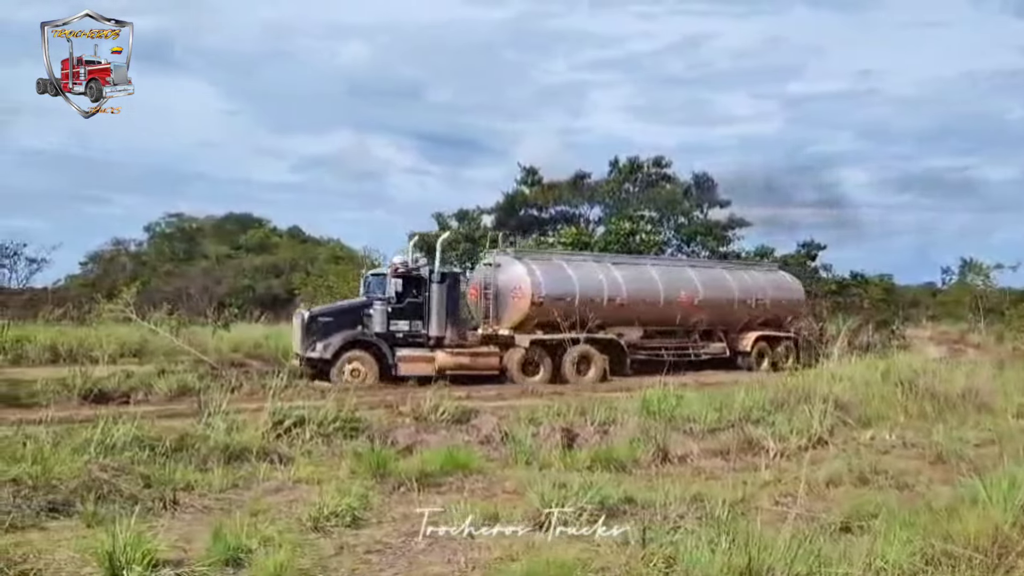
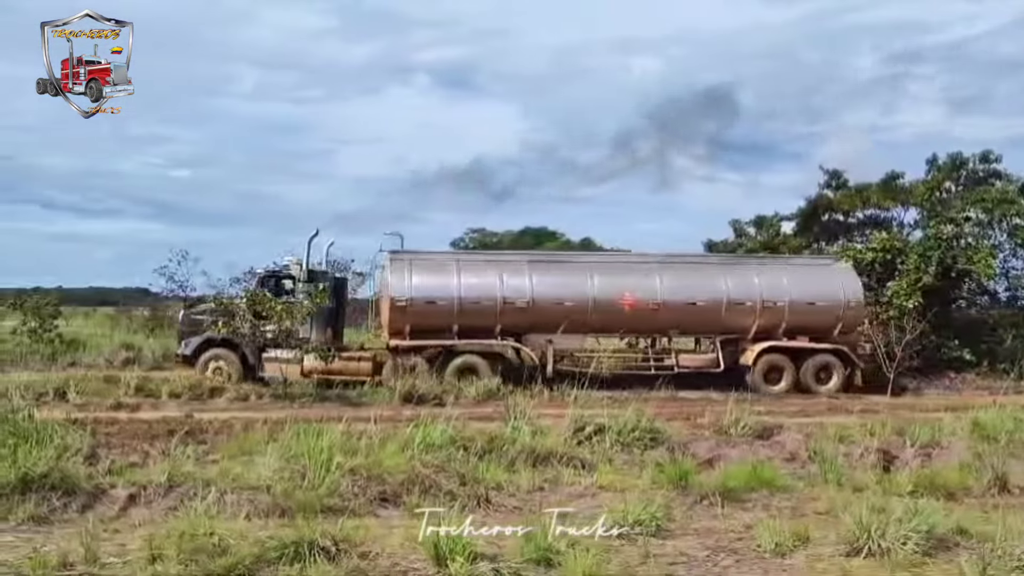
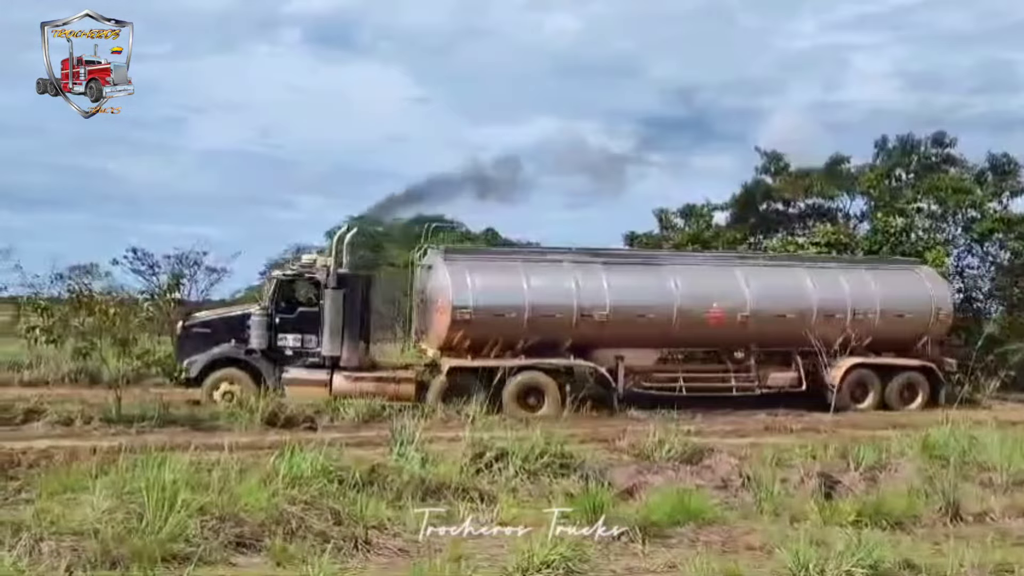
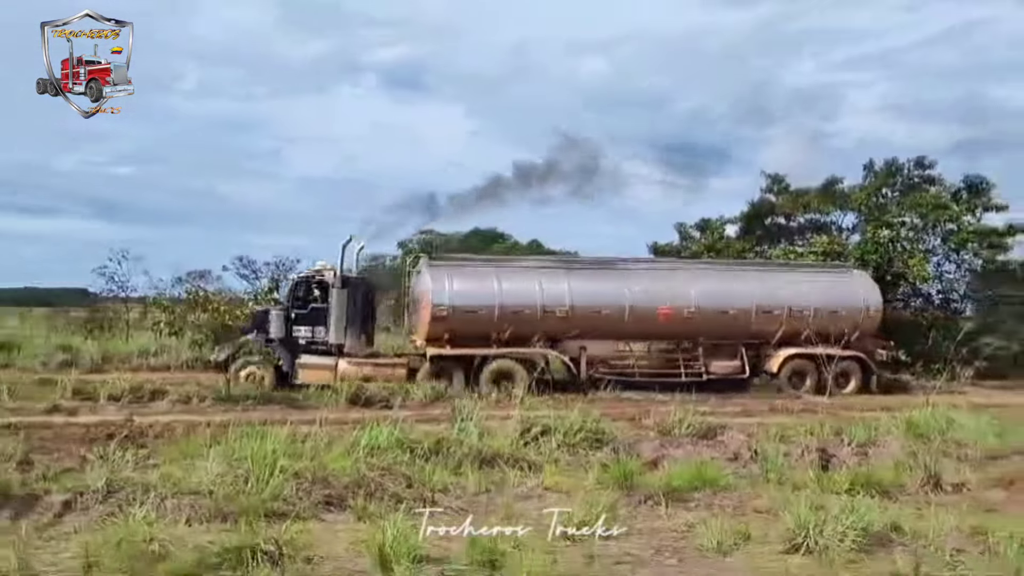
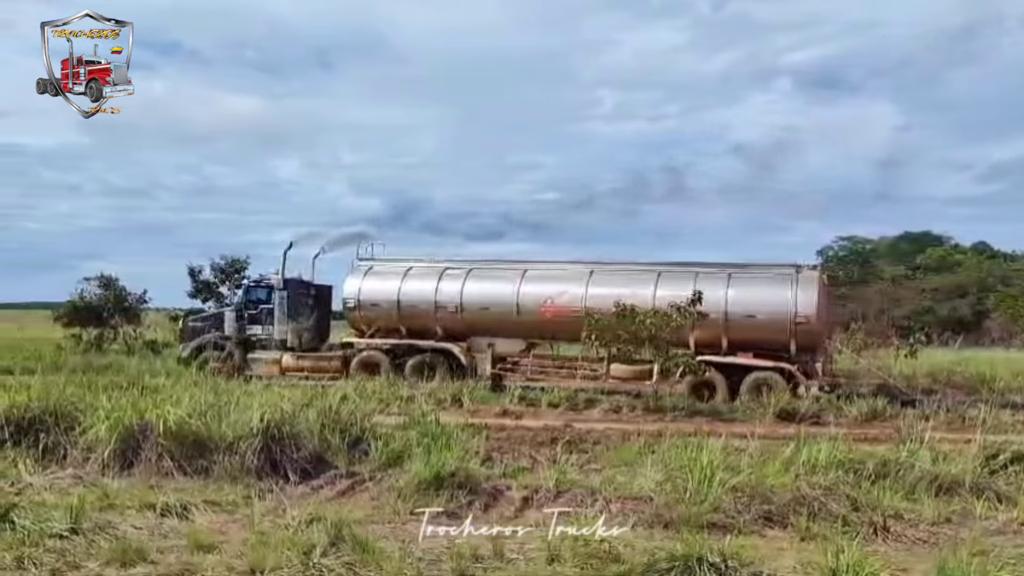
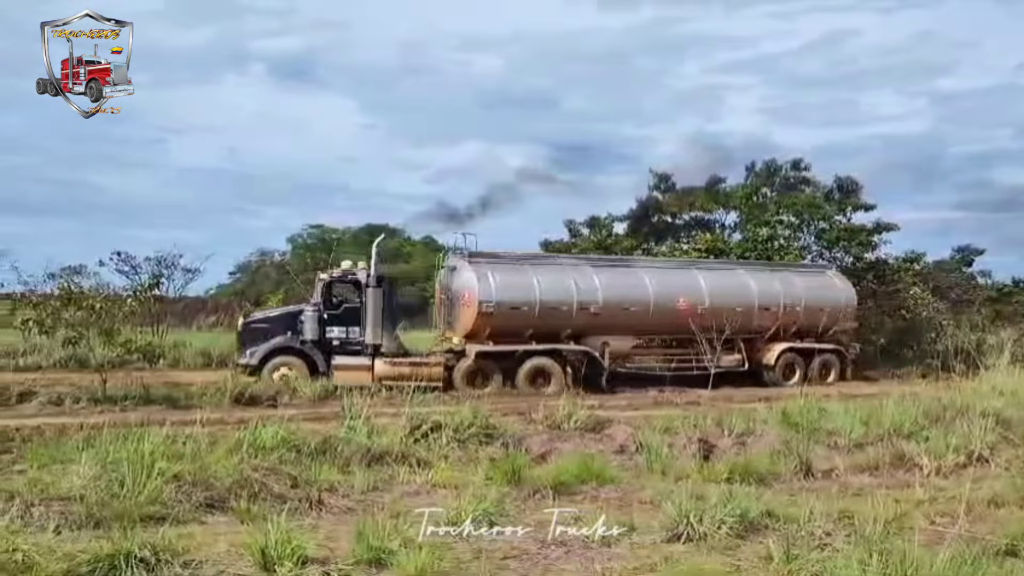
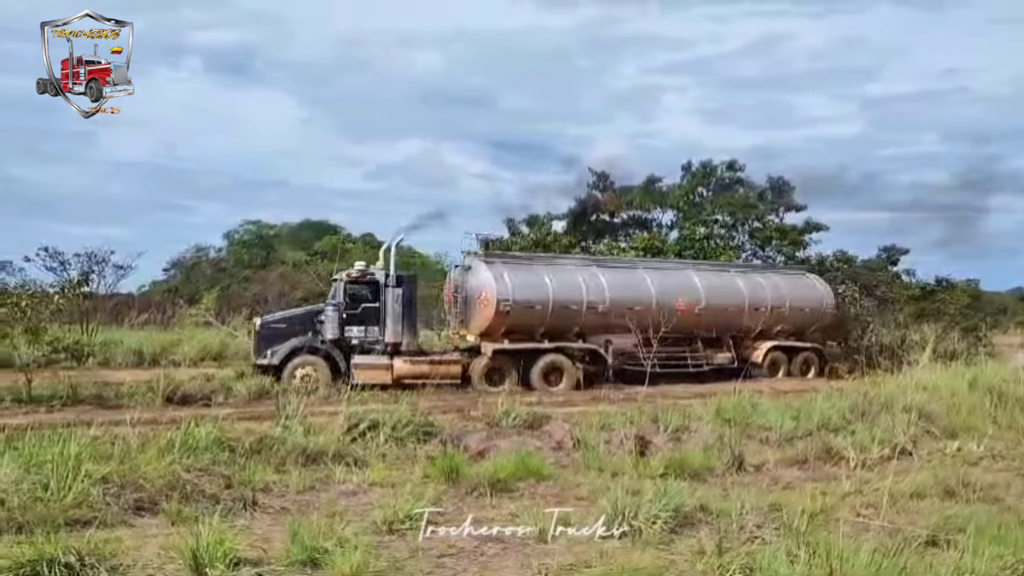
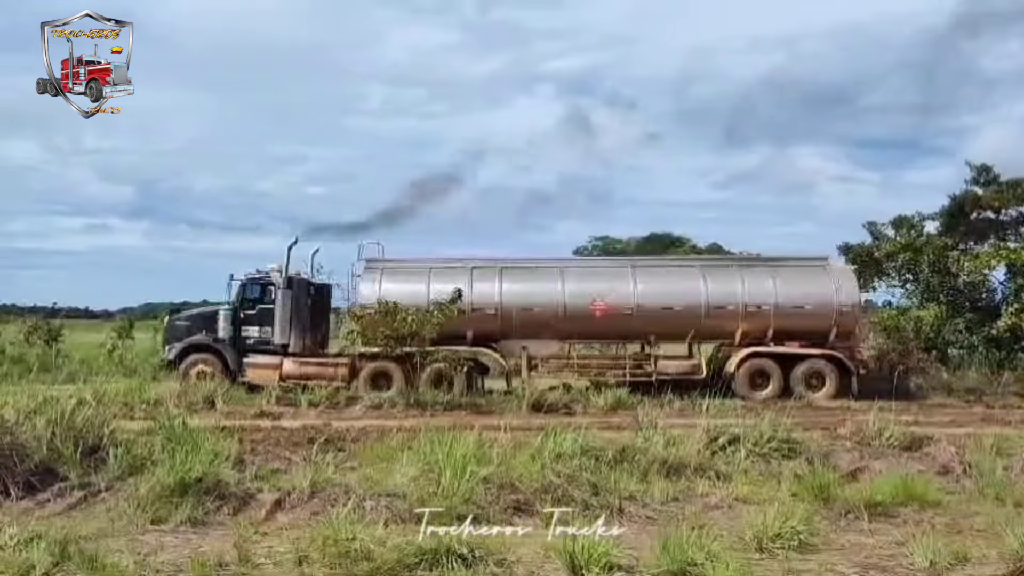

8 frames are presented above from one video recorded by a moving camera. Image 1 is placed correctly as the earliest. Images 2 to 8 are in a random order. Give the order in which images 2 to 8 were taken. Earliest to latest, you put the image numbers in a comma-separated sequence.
7, 6, 3, 4, 2, 8, 5
